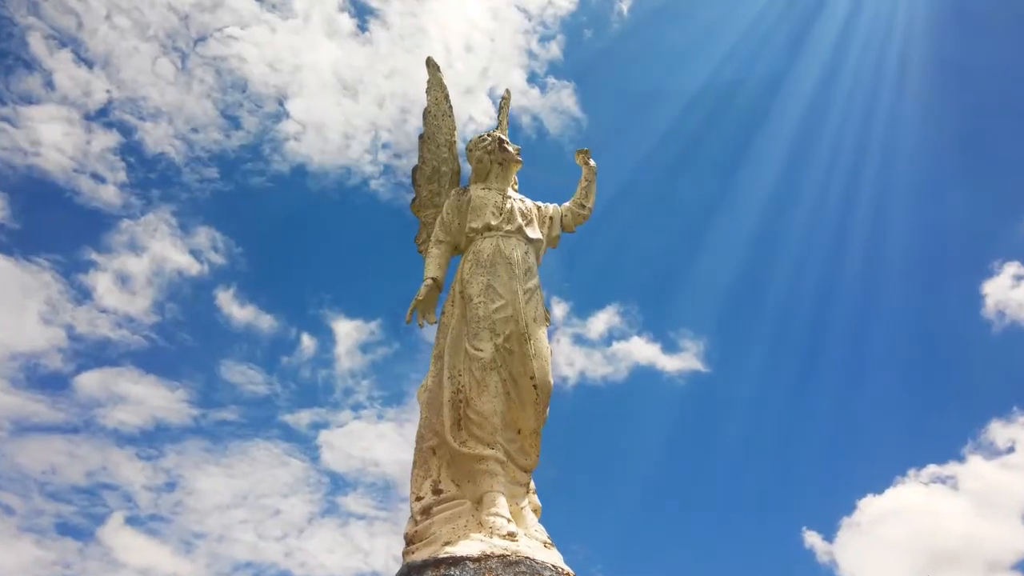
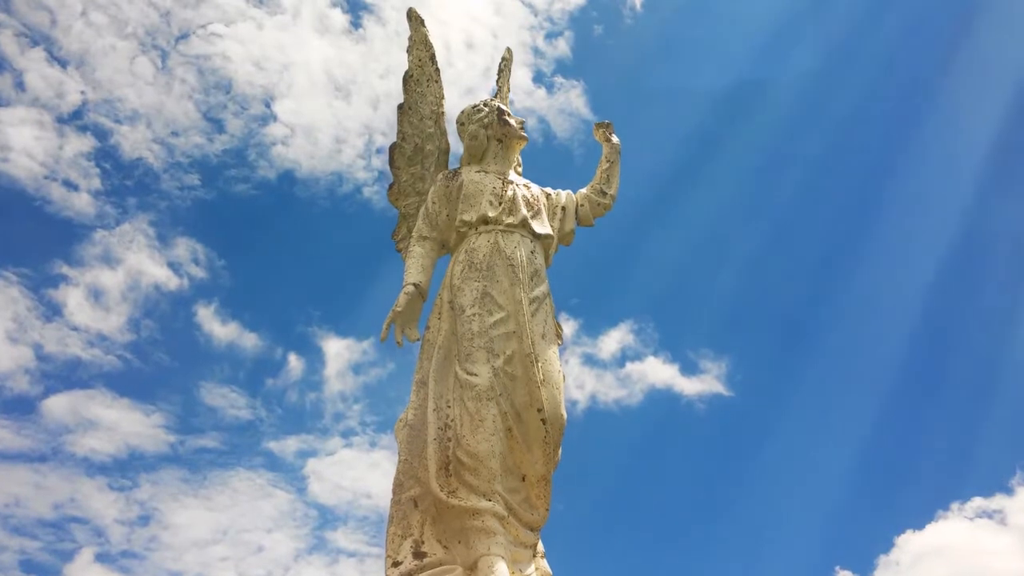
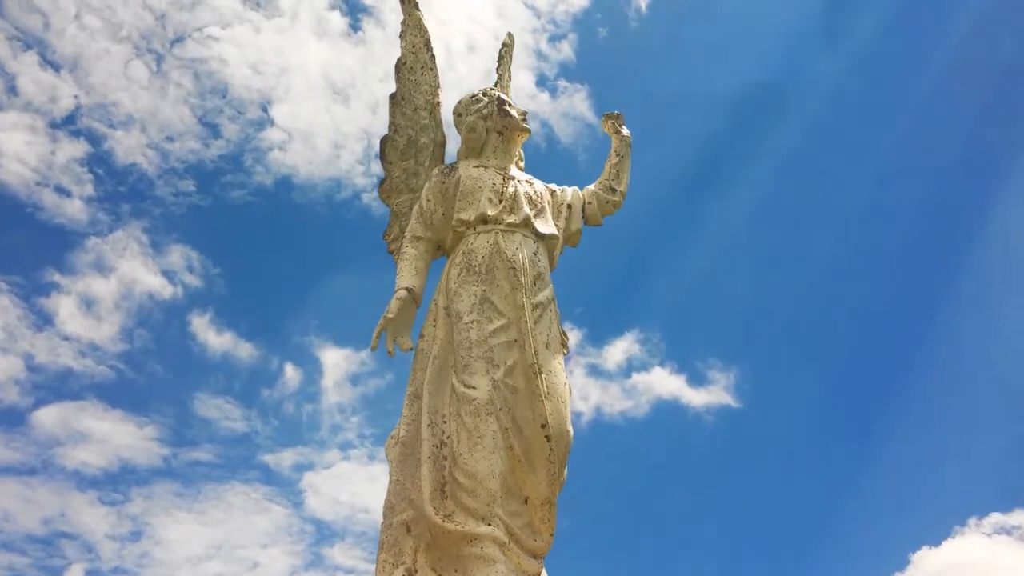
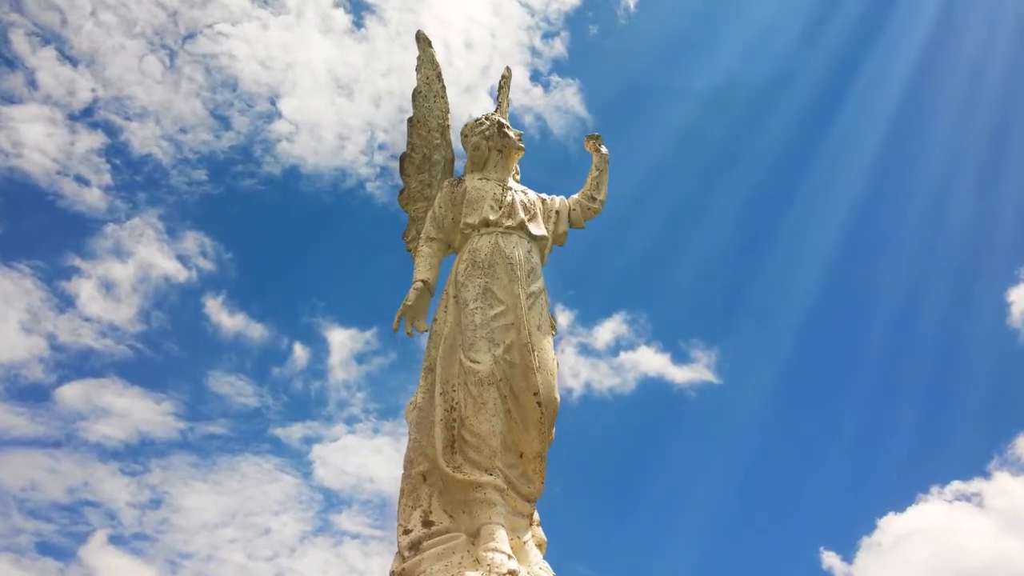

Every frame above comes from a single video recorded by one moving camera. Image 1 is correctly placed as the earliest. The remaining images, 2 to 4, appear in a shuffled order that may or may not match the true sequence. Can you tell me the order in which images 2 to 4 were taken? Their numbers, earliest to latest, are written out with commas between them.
4, 2, 3
